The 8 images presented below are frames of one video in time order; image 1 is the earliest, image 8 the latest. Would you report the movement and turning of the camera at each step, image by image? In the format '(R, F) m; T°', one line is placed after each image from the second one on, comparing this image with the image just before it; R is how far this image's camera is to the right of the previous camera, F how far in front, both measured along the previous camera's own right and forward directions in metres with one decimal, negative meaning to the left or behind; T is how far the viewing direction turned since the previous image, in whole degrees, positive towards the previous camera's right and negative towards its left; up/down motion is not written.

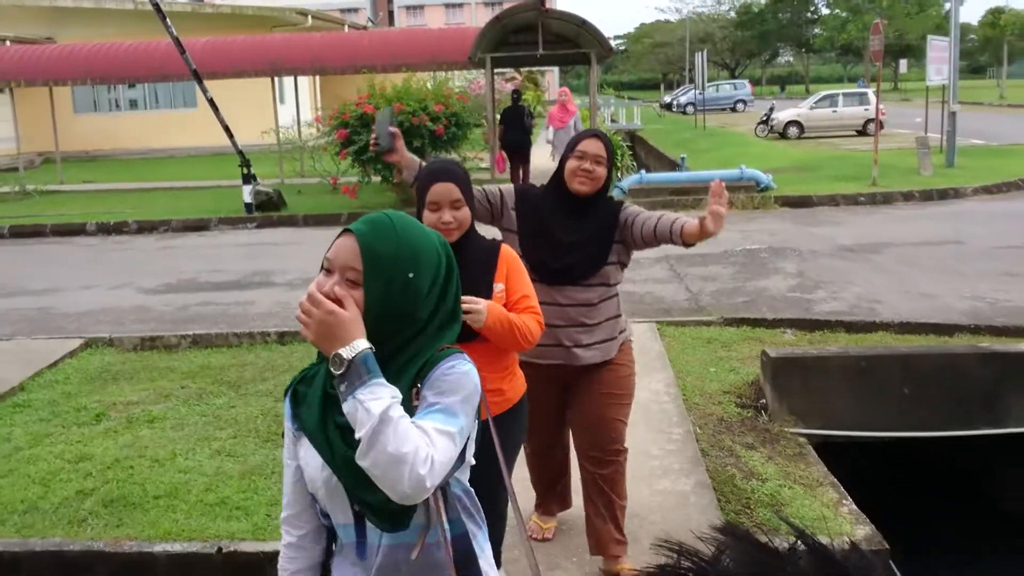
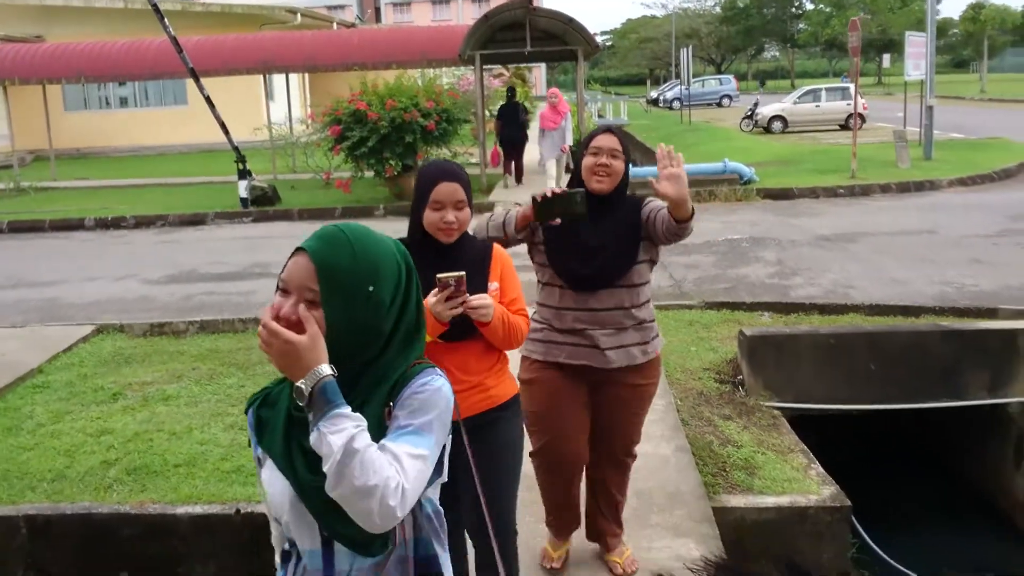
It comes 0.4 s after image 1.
(0.0, -0.3) m; +1°
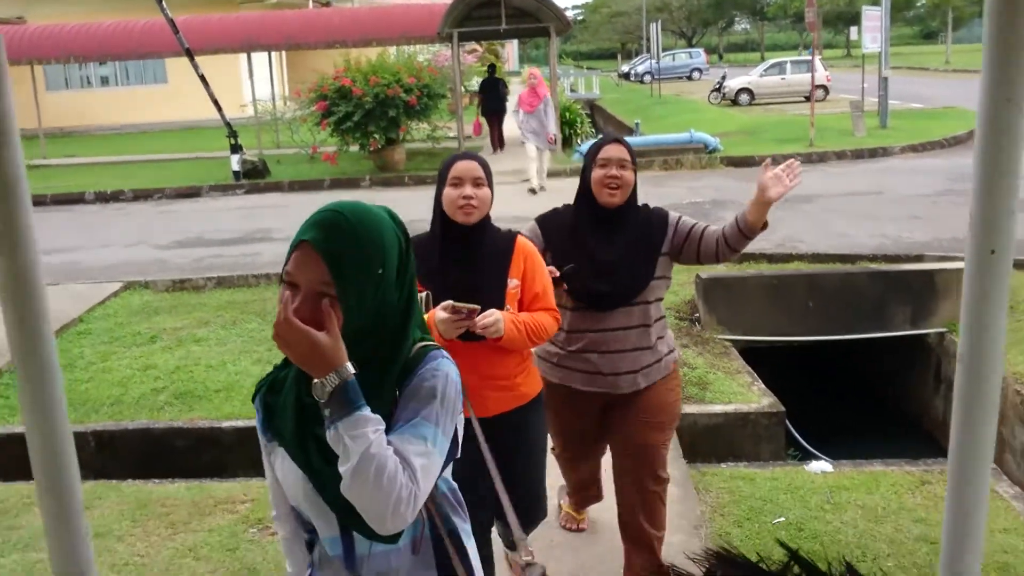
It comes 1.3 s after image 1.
(-0.1, -0.7) m; +1°
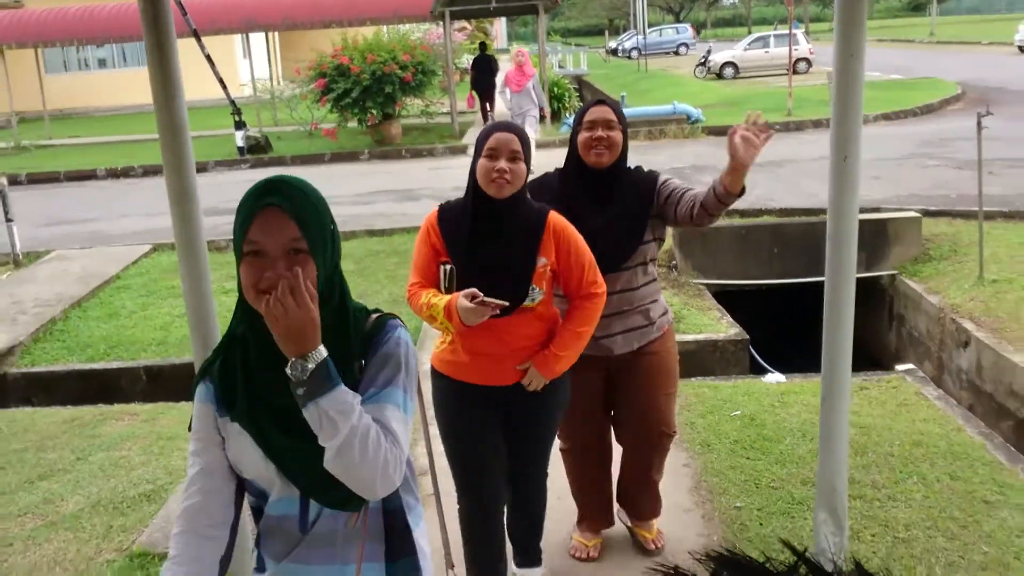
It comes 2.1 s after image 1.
(0.0, -0.7) m; 0°
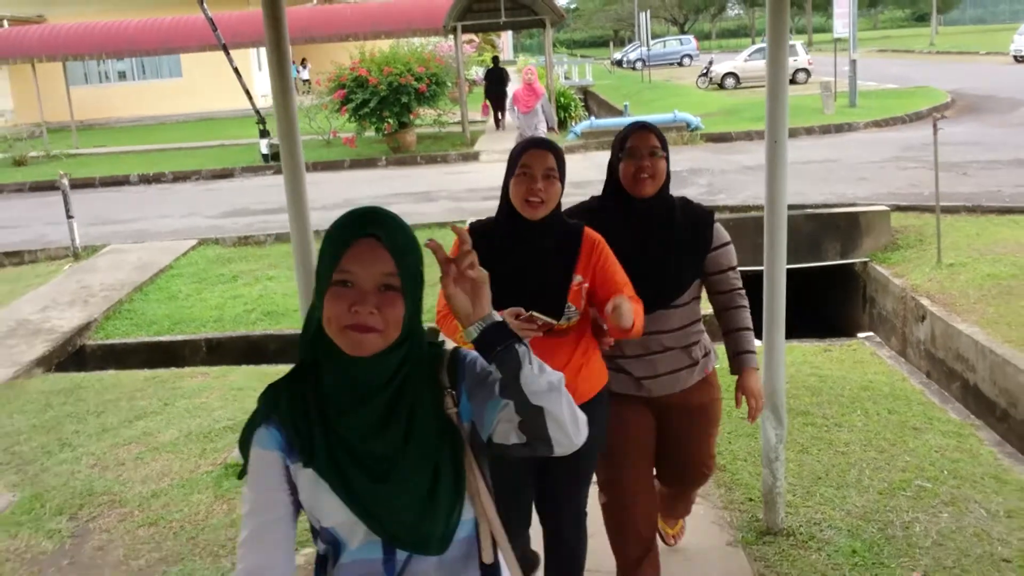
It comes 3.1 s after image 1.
(0.0, -0.8) m; 0°
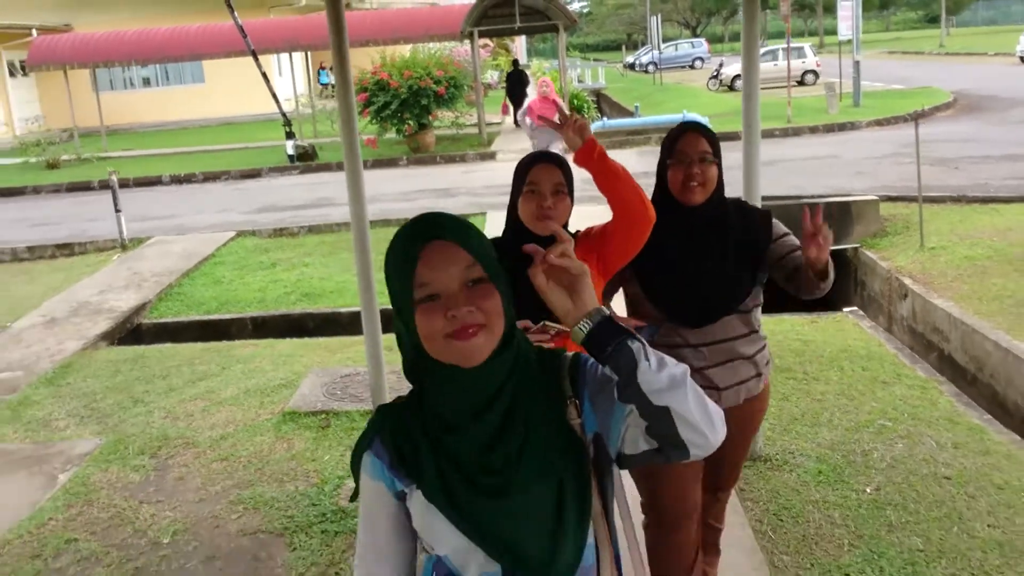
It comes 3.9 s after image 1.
(0.0, -0.6) m; -1°
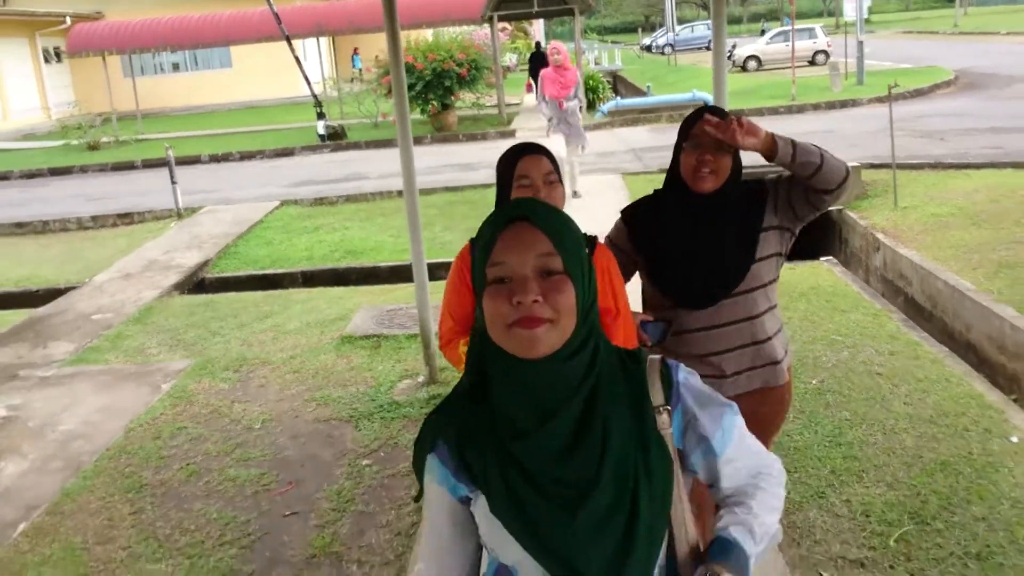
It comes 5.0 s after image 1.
(0.0, -0.9) m; -1°
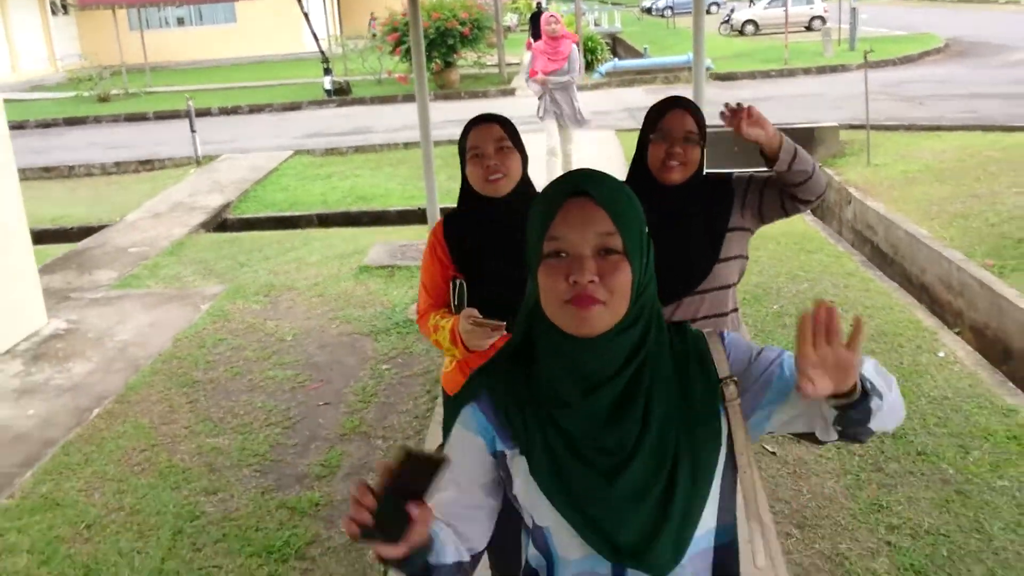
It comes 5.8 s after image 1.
(0.0, -0.6) m; 0°
